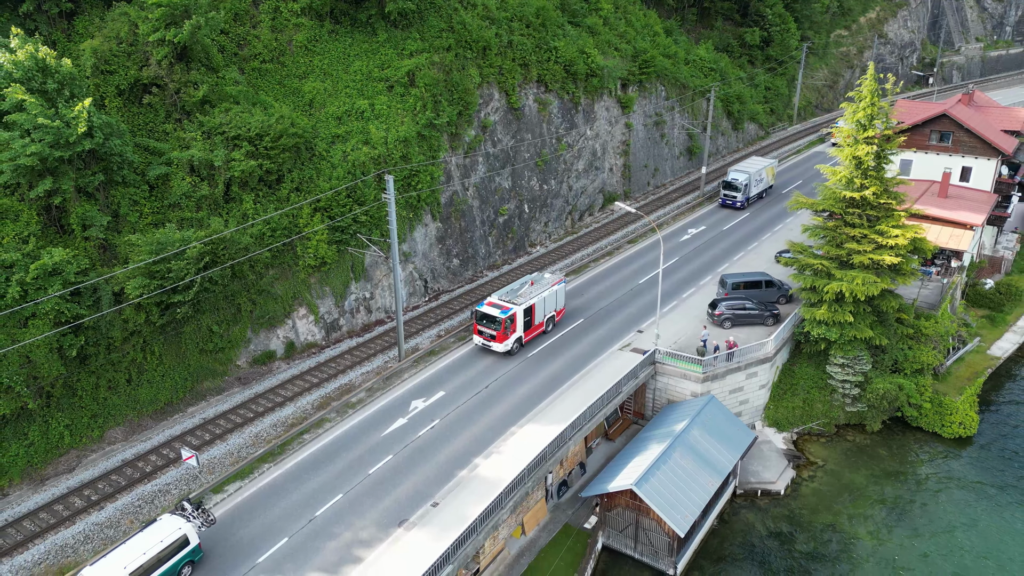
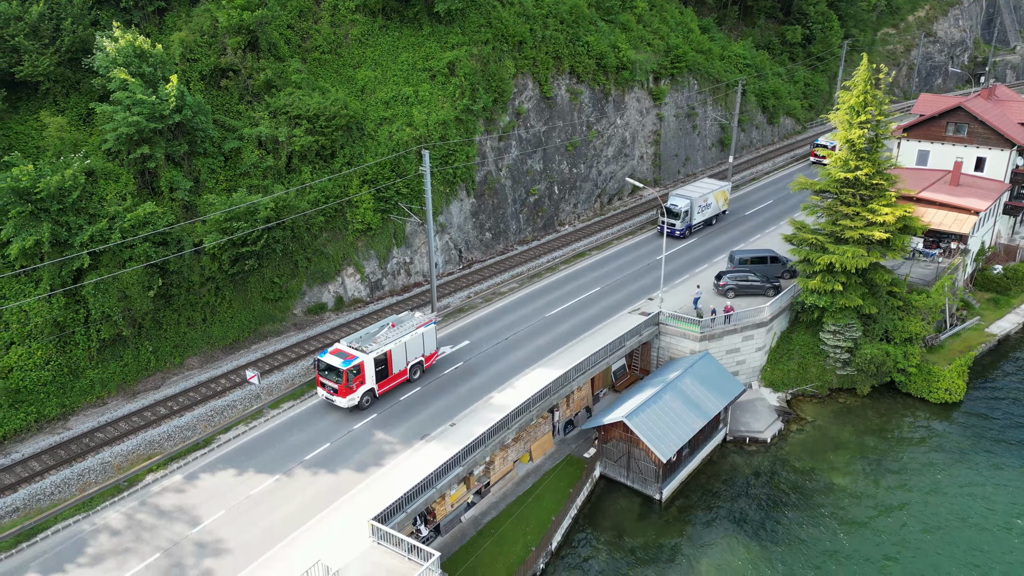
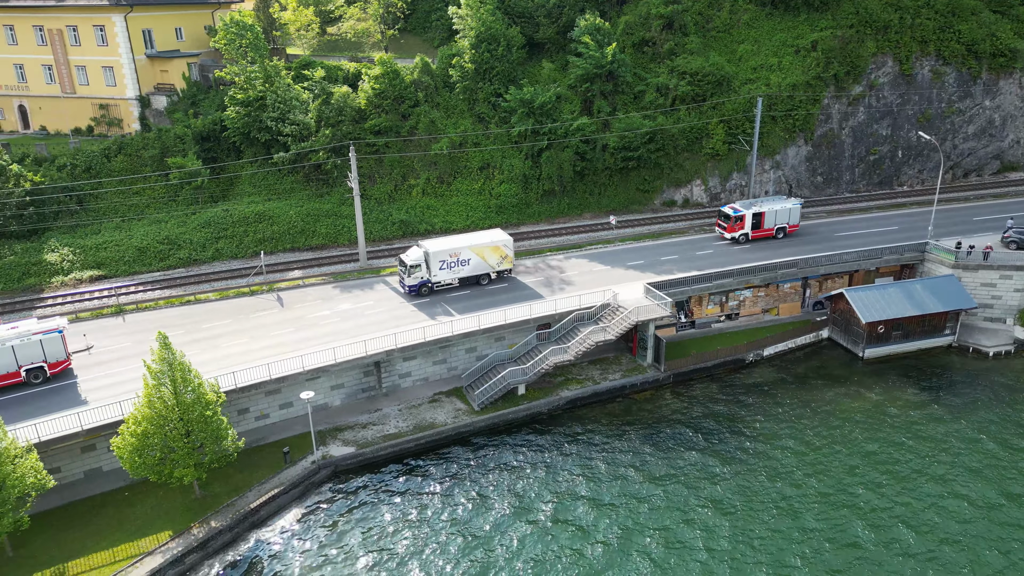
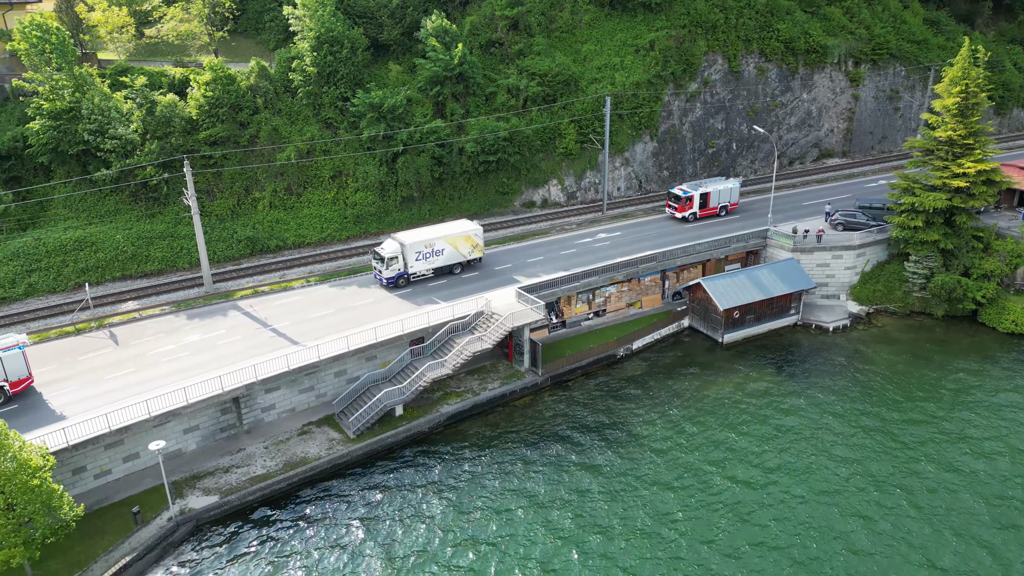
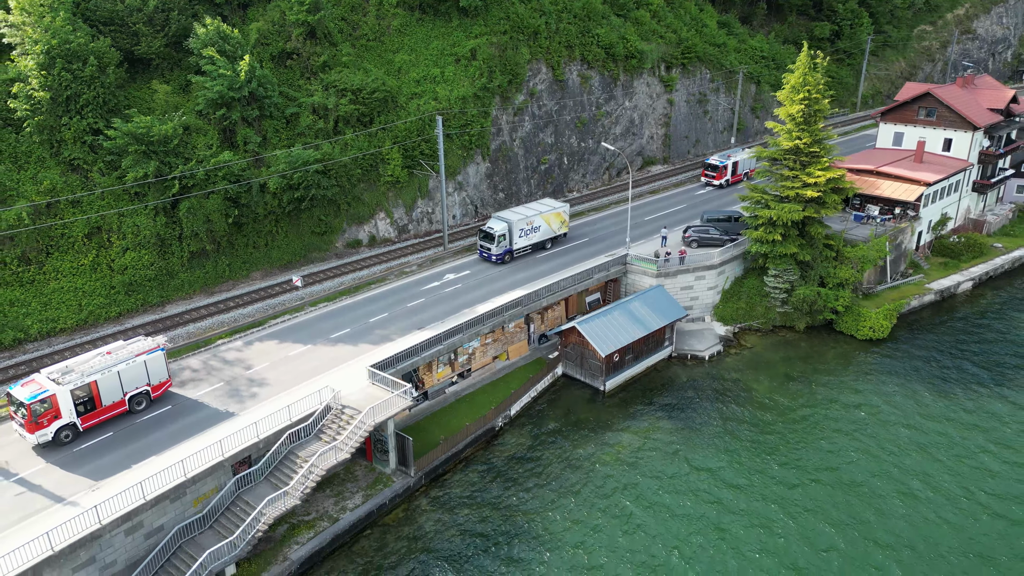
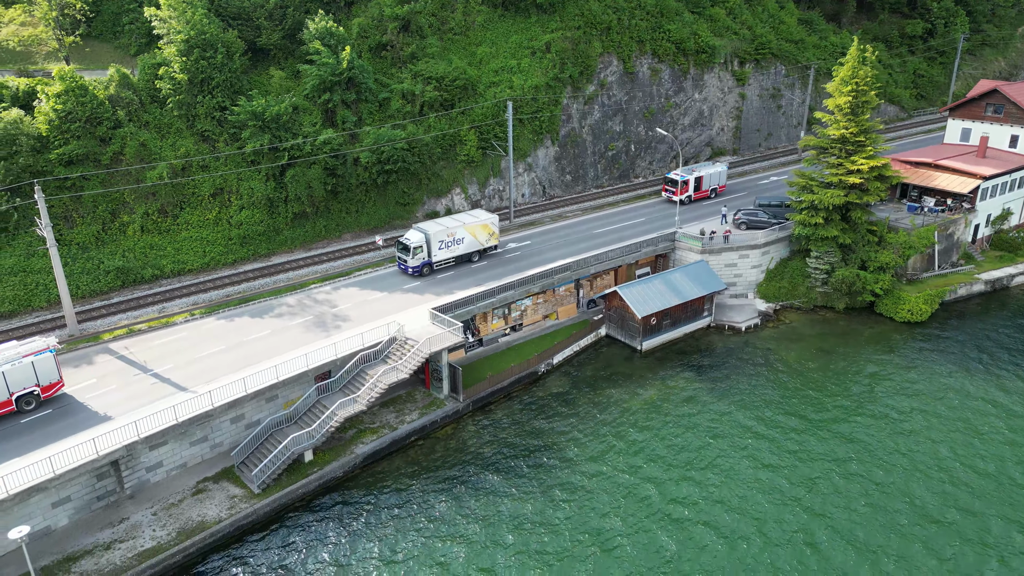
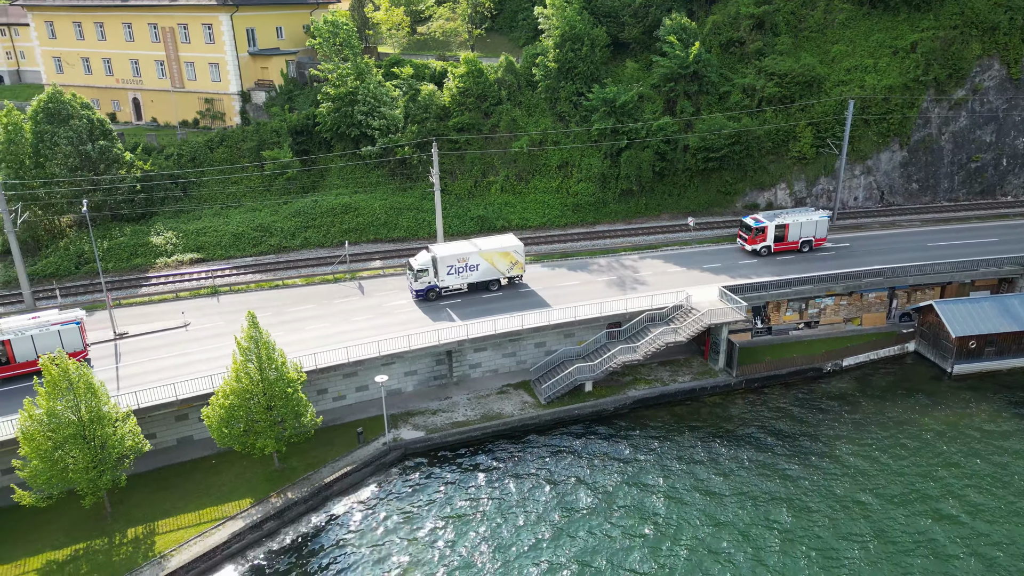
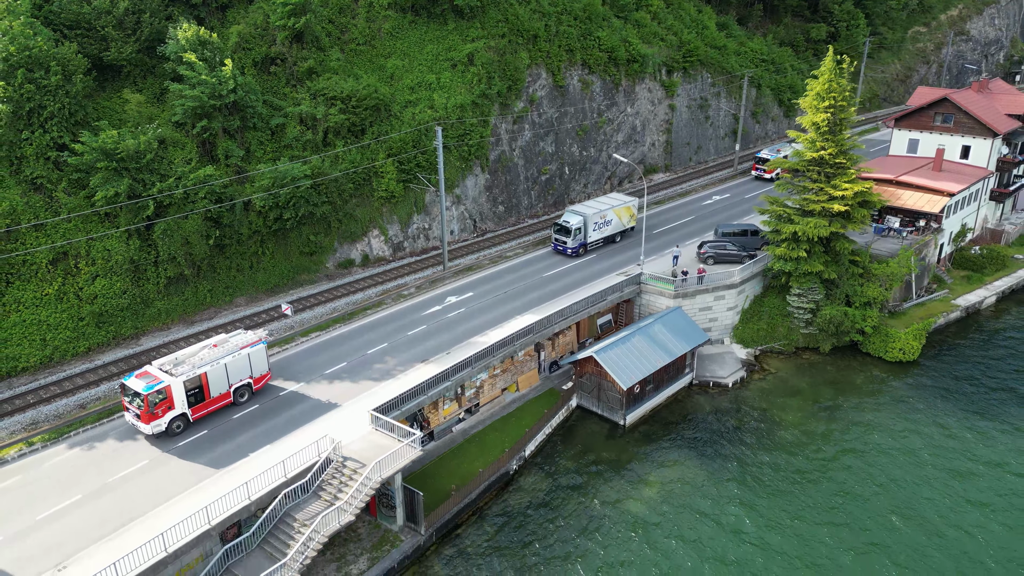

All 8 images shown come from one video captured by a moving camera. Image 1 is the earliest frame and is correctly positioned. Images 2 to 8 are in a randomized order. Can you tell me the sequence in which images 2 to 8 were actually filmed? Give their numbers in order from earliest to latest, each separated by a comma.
2, 8, 5, 6, 4, 3, 7
